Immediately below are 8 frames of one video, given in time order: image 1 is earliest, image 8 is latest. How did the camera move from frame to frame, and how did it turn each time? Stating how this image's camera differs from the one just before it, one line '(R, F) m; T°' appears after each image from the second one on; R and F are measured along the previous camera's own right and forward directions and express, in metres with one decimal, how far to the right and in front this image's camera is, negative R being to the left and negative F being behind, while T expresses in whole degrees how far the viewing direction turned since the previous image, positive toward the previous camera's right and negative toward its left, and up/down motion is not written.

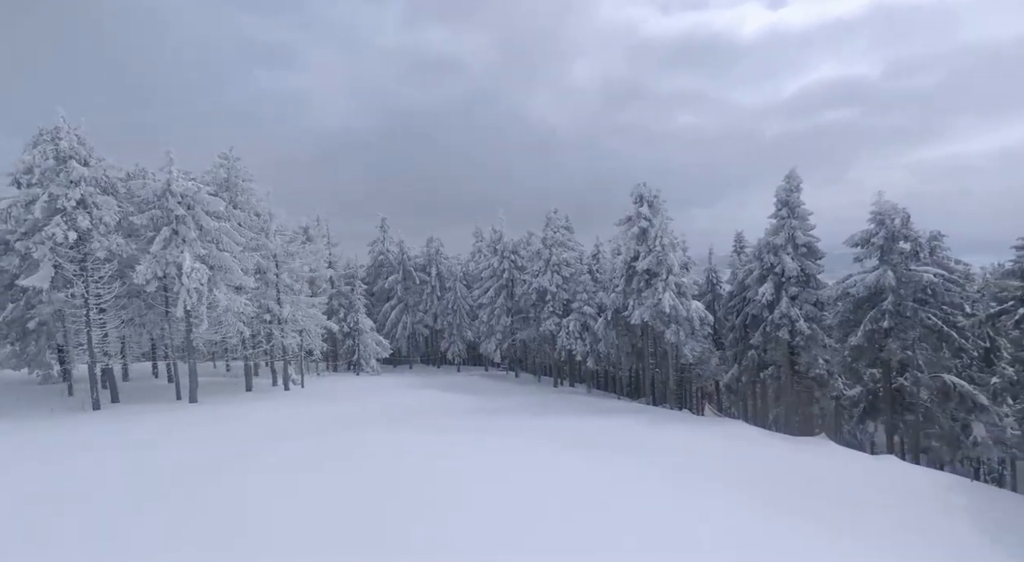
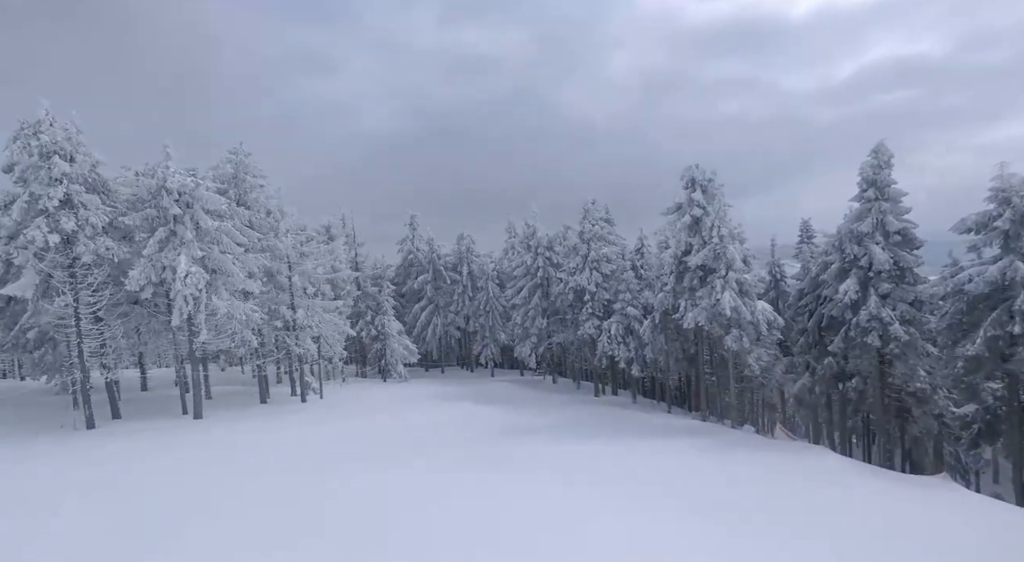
(+0.4, +4.1) m; -4°
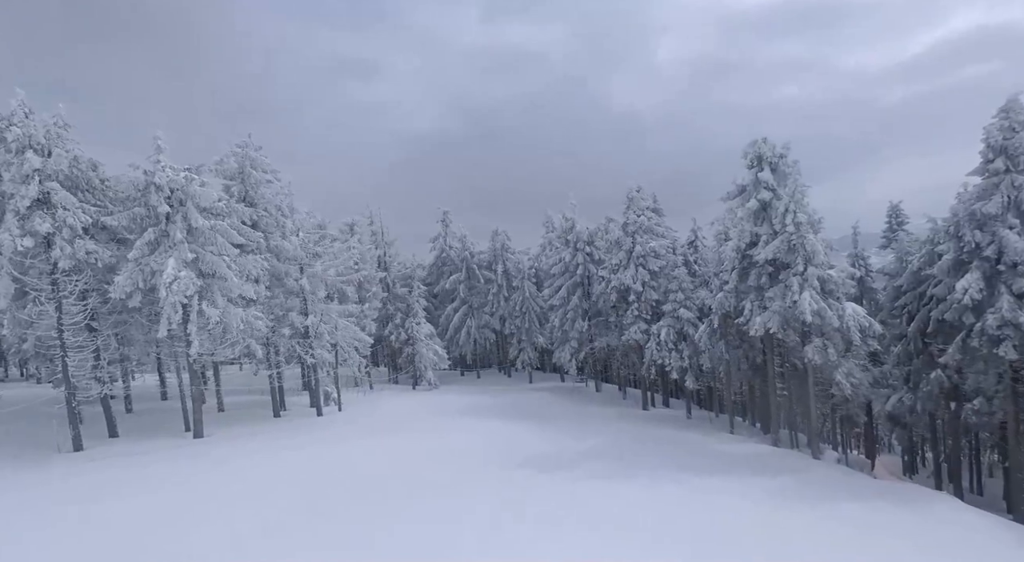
(+0.6, +4.3) m; -4°
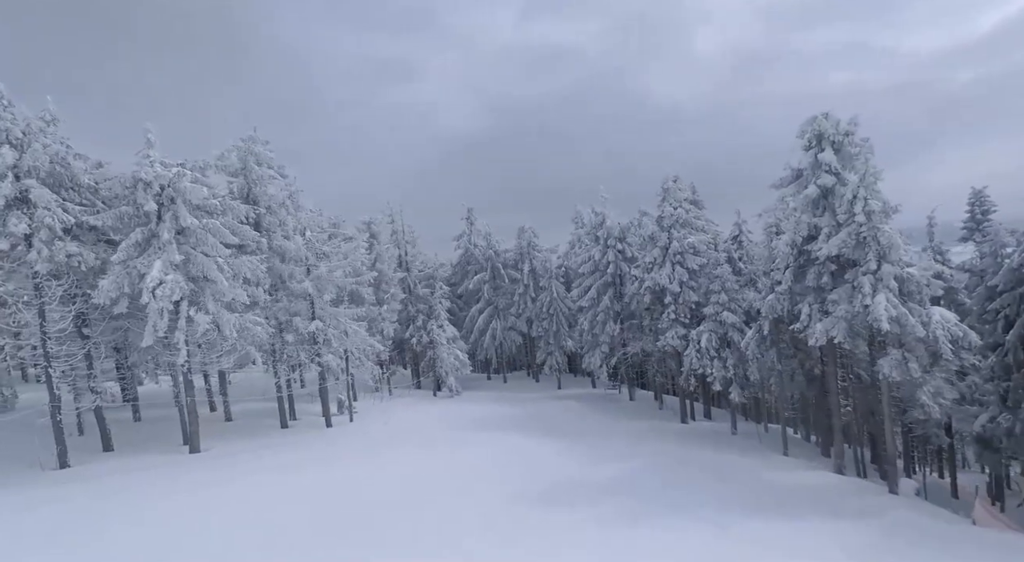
(+0.6, +3.0) m; -3°
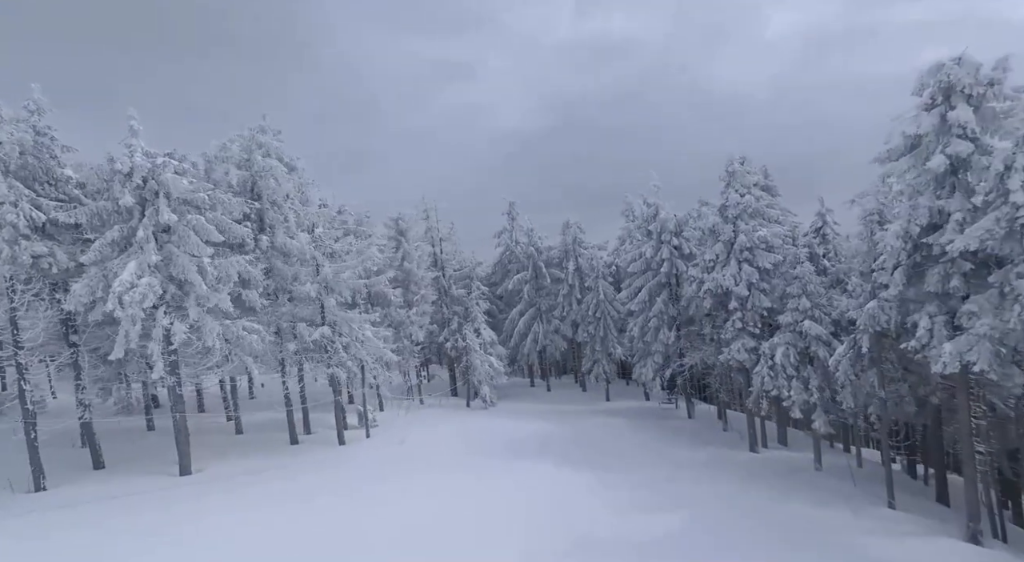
(+0.9, +4.3) m; -5°
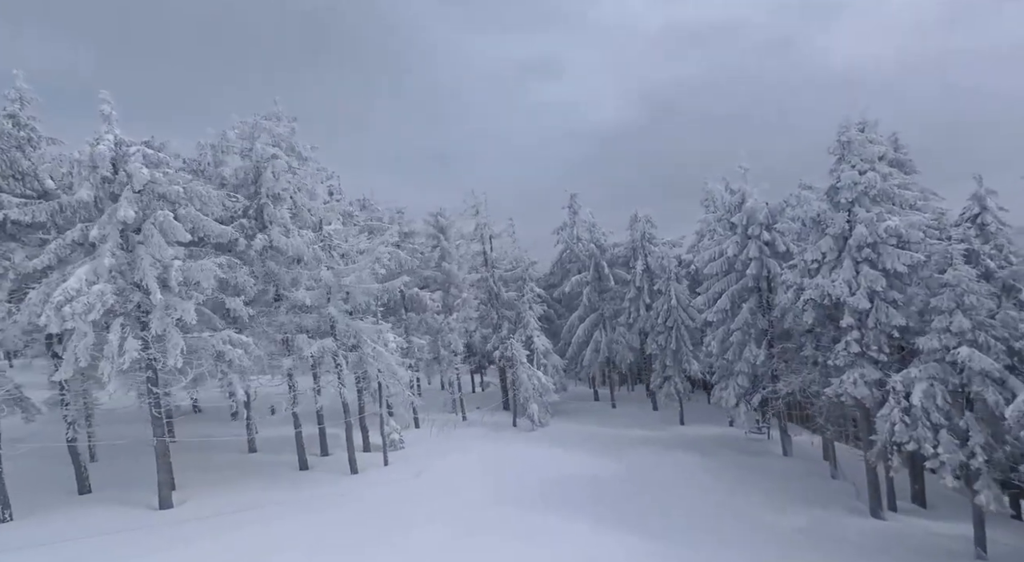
(+1.3, +5.3) m; -7°
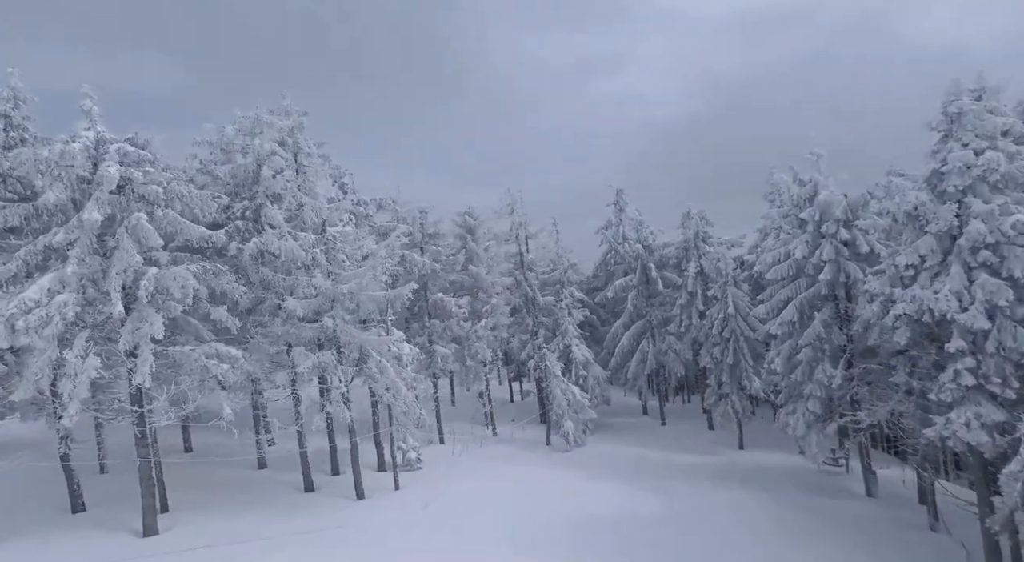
(+1.0, +3.2) m; -5°
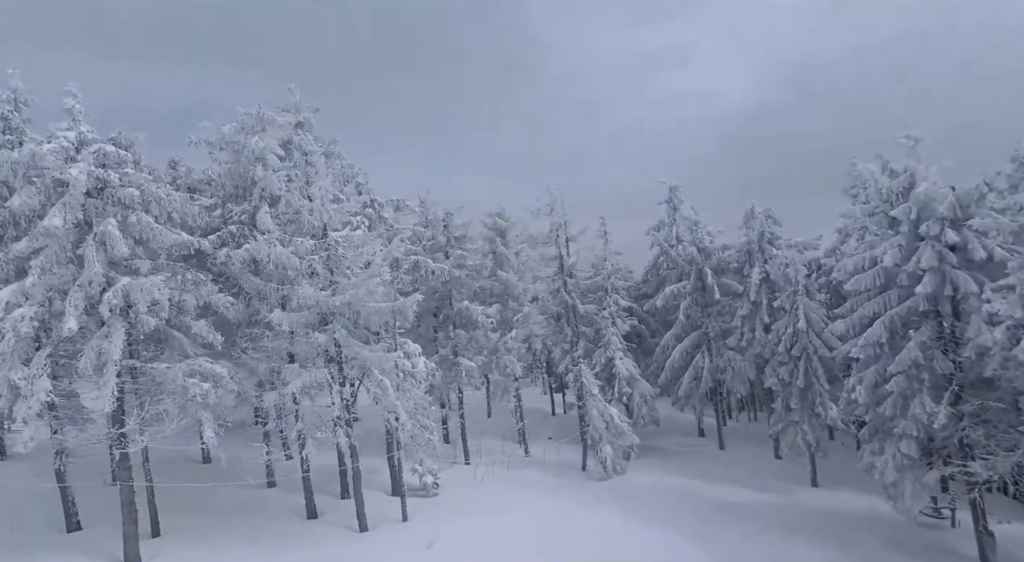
(+1.1, +3.1) m; -6°
